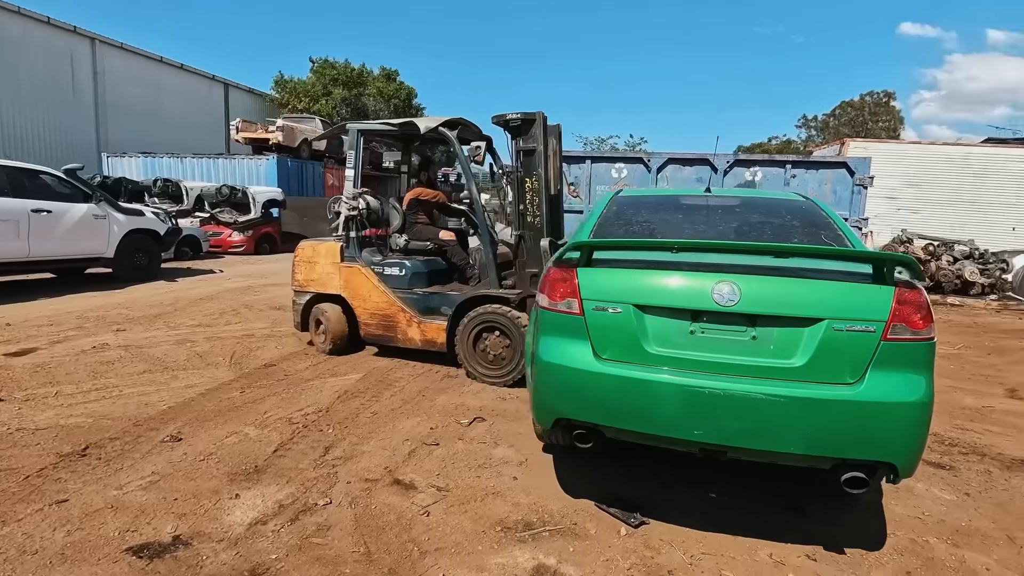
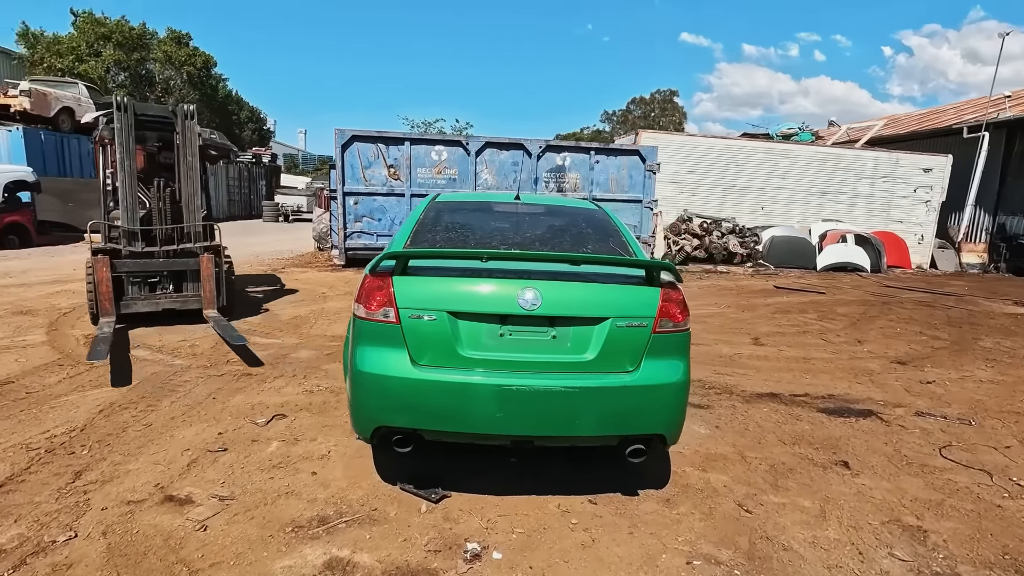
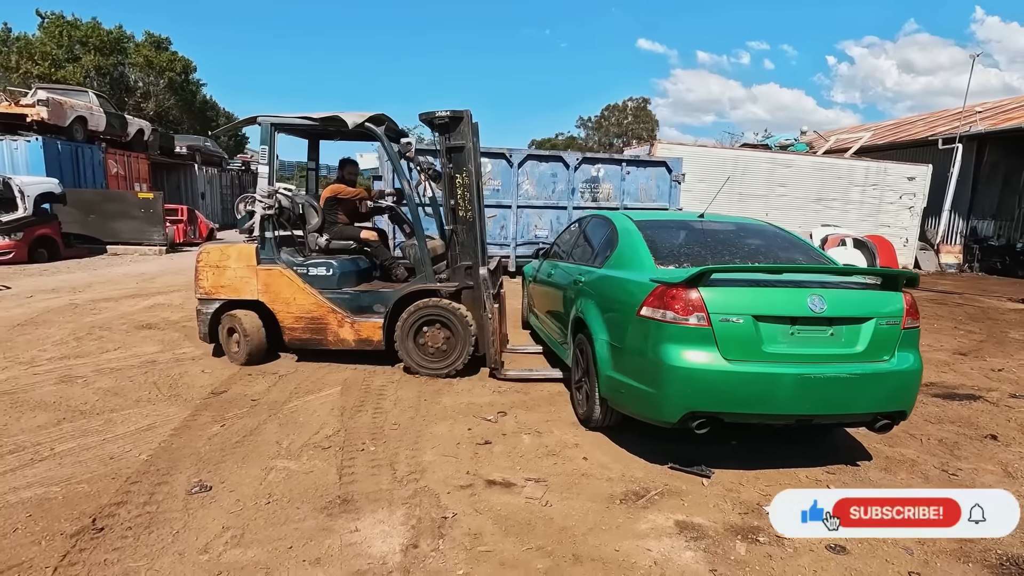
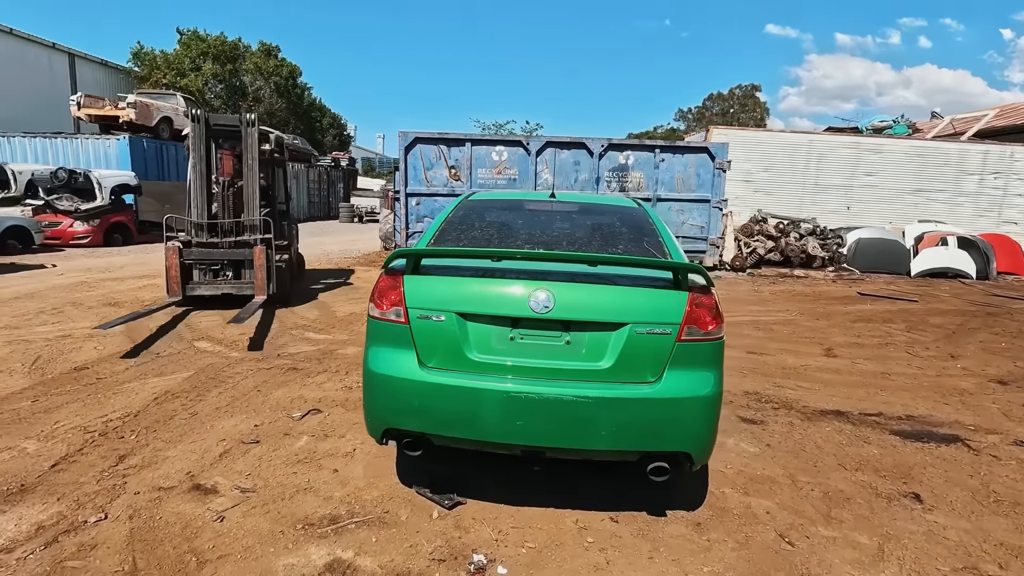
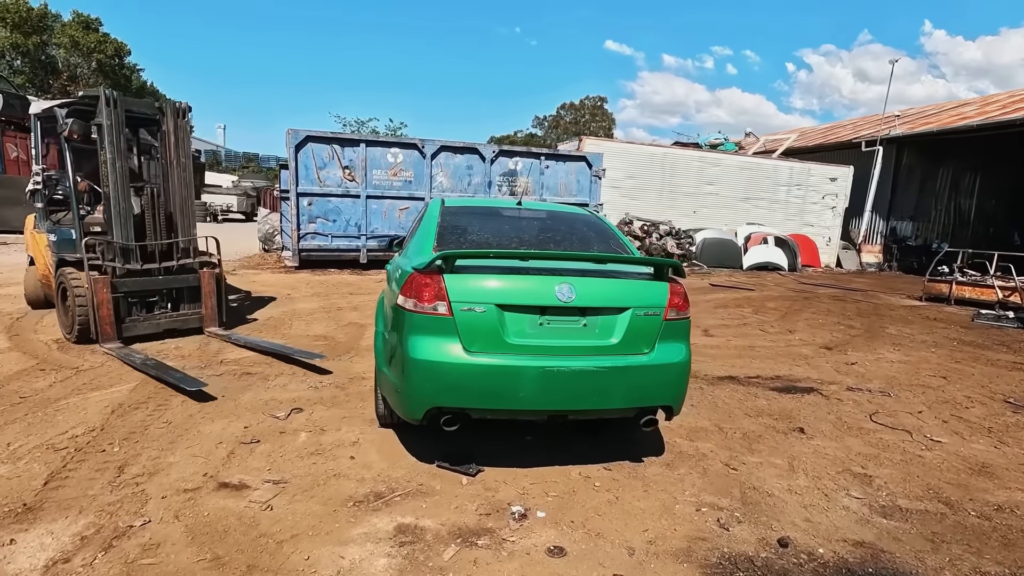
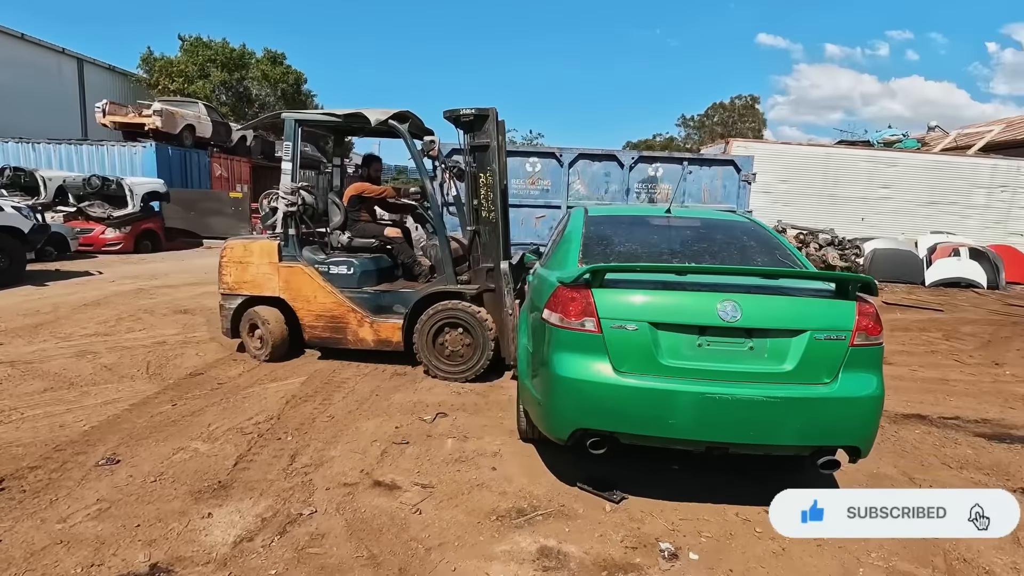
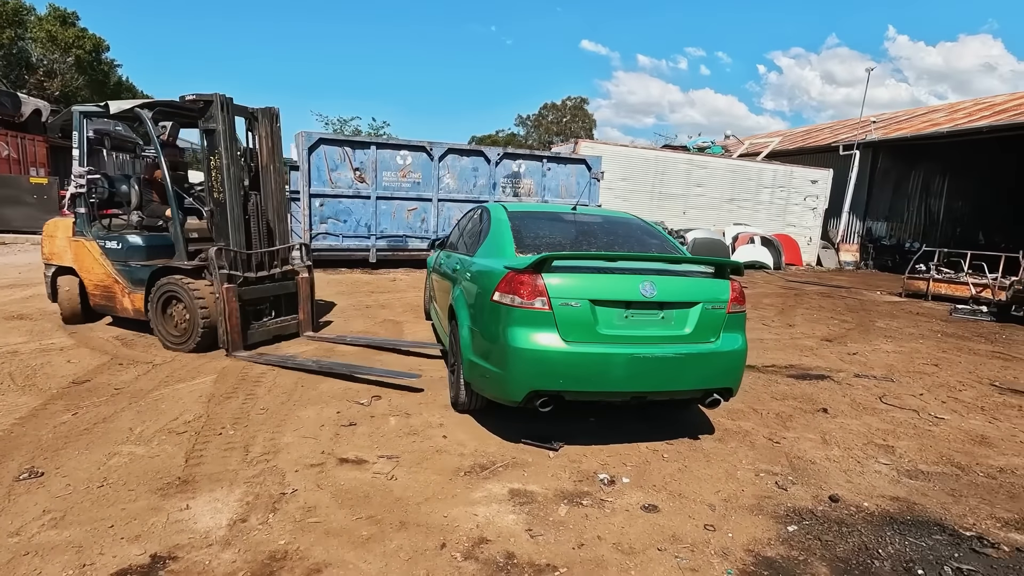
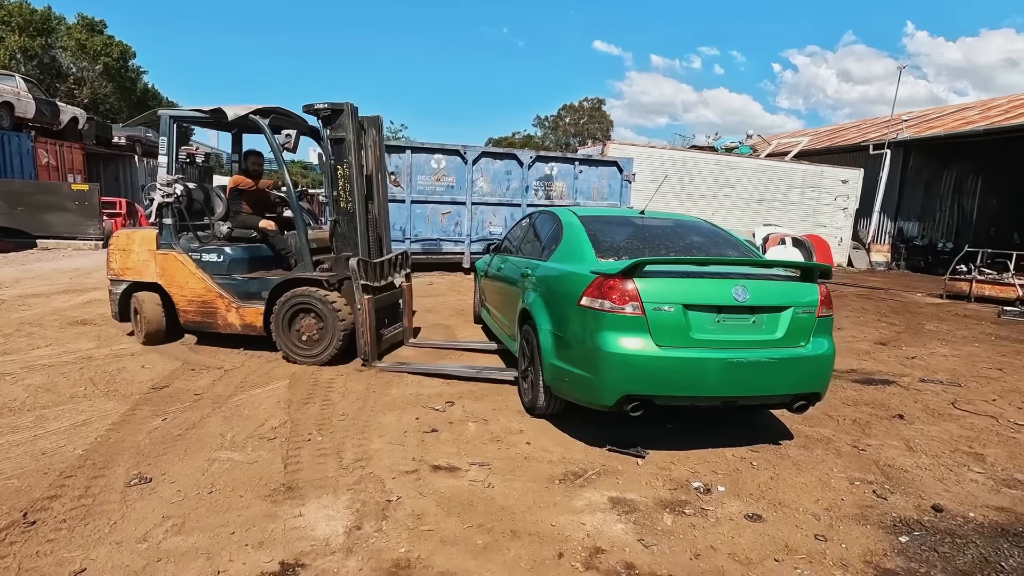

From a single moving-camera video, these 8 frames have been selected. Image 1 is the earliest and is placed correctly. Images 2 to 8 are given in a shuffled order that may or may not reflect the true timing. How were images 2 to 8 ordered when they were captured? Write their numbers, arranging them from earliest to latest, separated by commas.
6, 3, 8, 7, 5, 2, 4
